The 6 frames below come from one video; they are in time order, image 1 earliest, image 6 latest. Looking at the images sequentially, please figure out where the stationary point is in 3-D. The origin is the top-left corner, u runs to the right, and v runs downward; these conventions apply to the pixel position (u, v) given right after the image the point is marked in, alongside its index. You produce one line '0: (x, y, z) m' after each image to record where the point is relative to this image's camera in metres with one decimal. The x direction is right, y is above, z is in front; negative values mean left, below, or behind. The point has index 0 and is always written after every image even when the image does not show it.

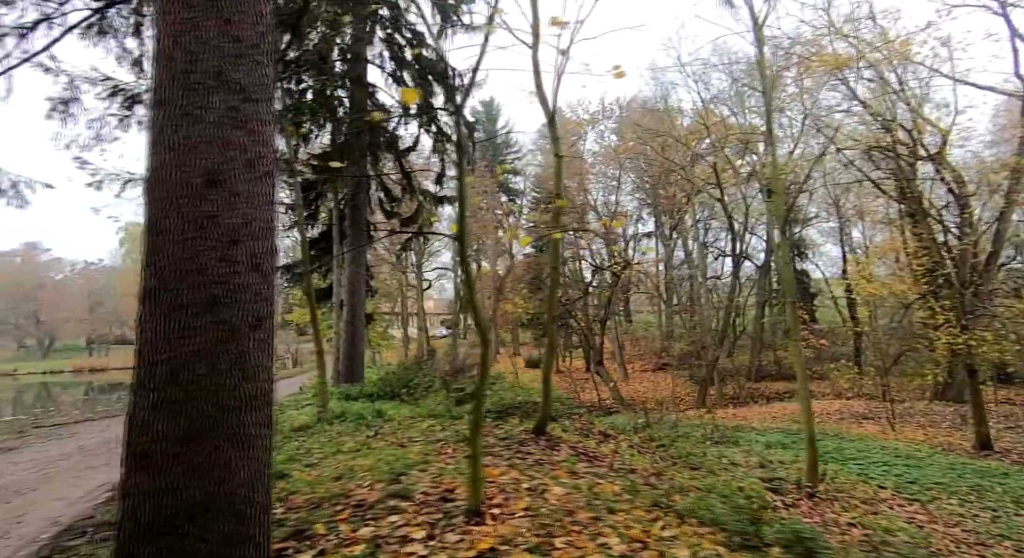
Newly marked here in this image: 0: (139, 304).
0: (-1.2, -0.1, +1.6) m
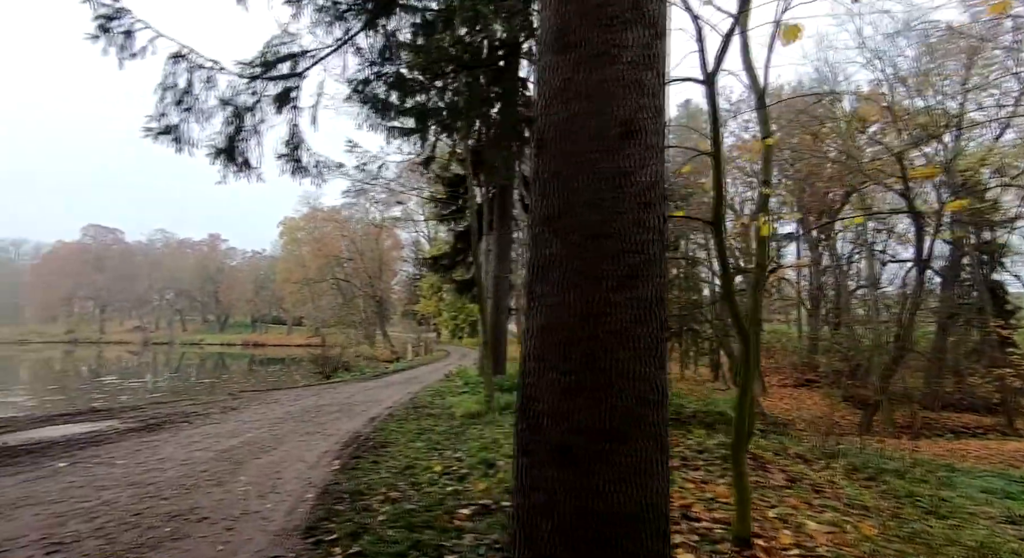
0: (+0.1, 0.0, +1.4) m
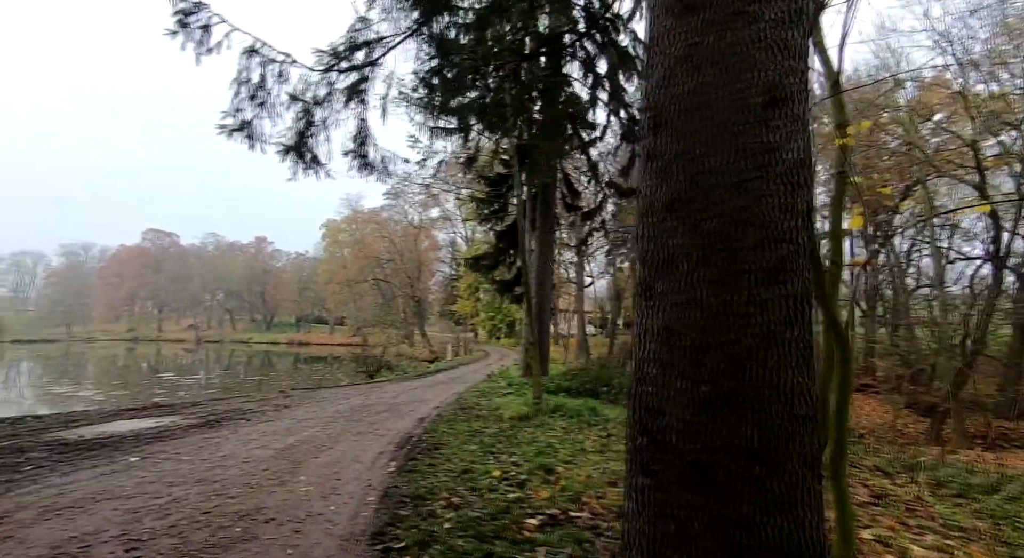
0: (+0.3, 0.0, +1.3) m
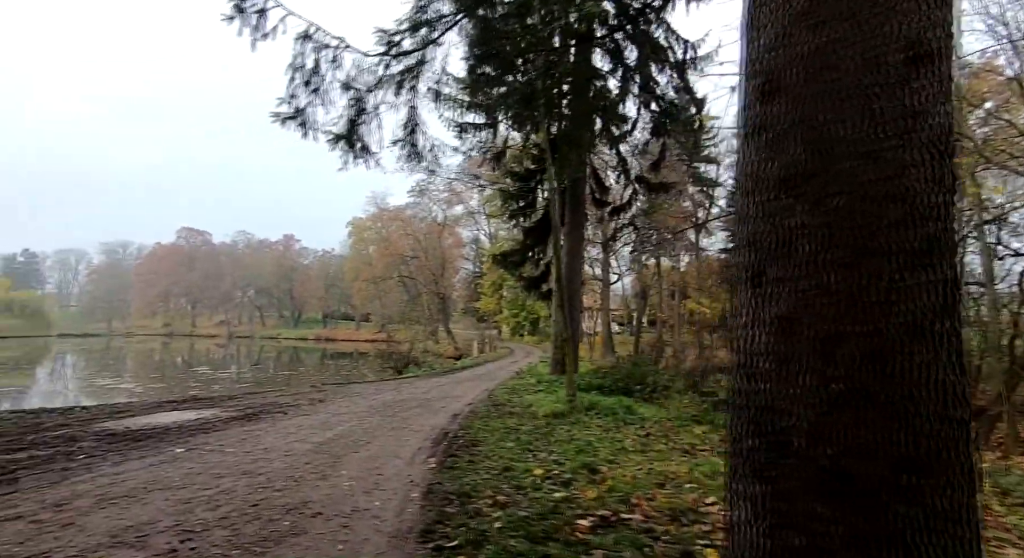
0: (+0.6, 0.0, +1.2) m
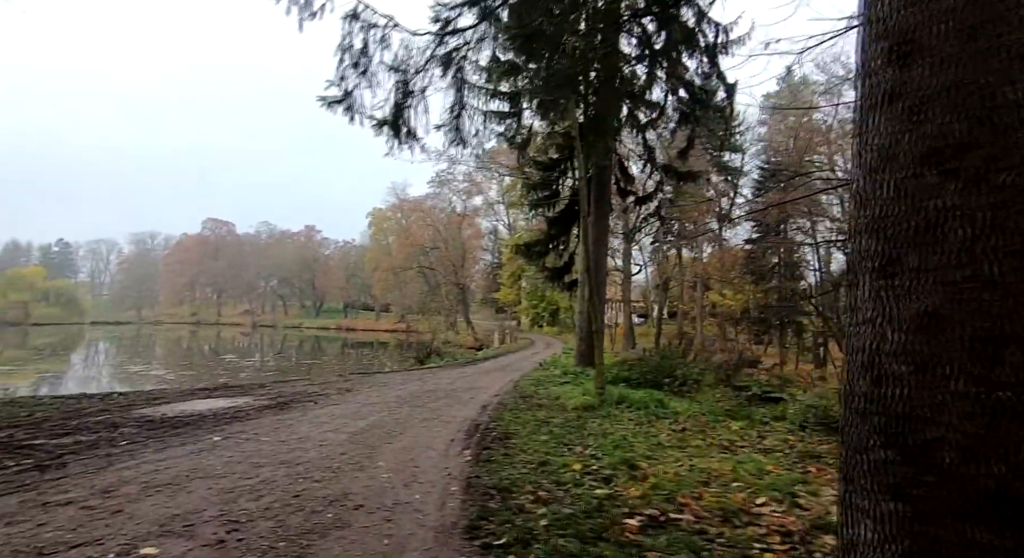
0: (+0.8, +0.1, +1.1) m
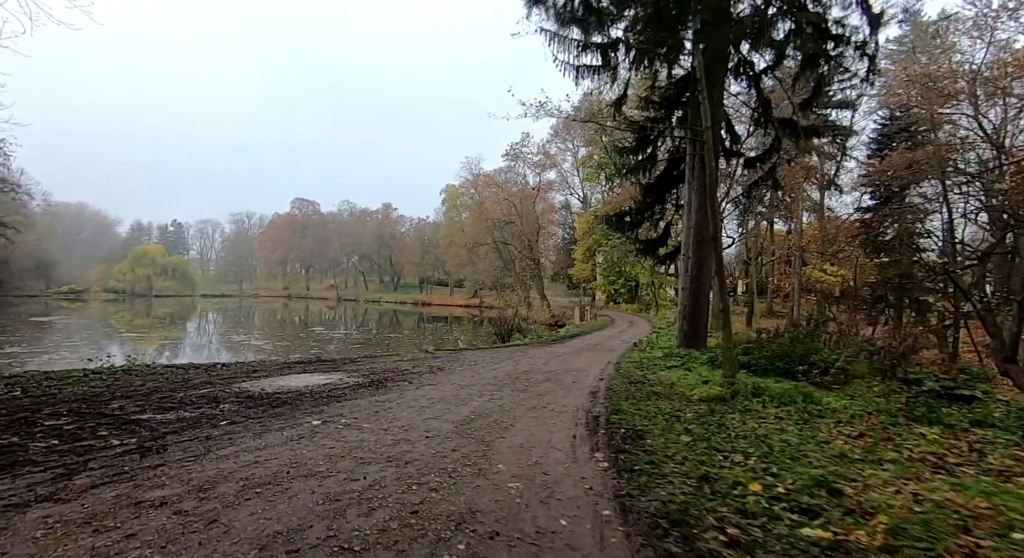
0: (+1.3, +0.1, 0.0) m
